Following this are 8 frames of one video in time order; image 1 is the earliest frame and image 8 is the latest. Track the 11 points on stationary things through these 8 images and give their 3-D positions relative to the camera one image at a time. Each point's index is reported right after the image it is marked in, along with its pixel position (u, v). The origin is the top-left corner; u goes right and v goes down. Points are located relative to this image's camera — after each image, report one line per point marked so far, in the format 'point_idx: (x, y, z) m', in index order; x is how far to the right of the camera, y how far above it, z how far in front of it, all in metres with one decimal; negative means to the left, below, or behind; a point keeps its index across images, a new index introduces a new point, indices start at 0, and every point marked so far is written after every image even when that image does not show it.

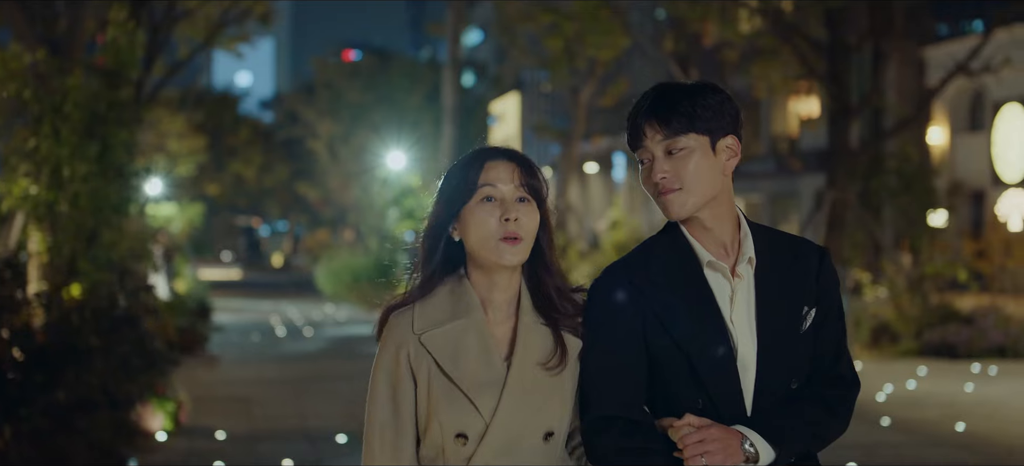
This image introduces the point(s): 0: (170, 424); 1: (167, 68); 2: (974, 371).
0: (-2.6, -1.4, +11.1) m
1: (-4.3, +2.1, +18.4) m
2: (+4.6, -1.4, +14.7) m
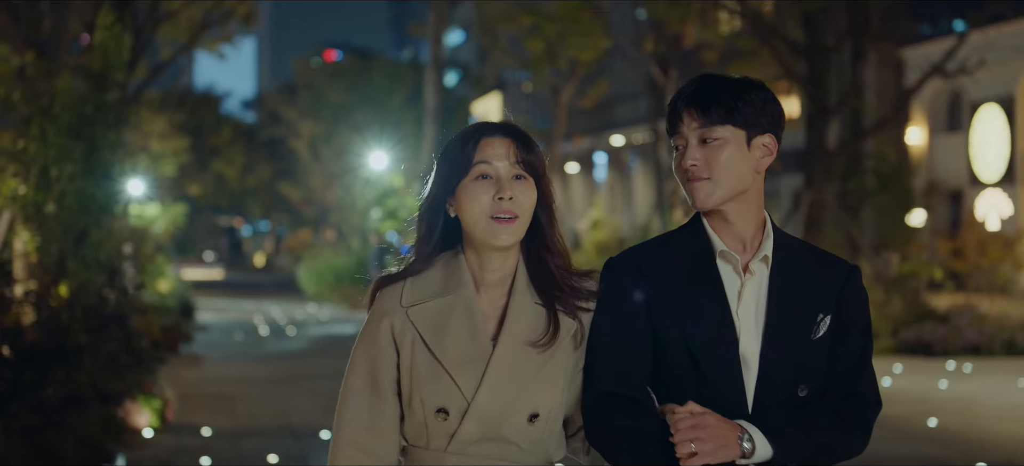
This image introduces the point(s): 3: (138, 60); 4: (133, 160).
0: (-2.7, -1.4, +11.2) m
1: (-4.5, +2.1, +18.5) m
2: (+4.5, -1.4, +14.9) m
3: (-4.3, +2.1, +17.1) m
4: (-4.6, +0.9, +17.6) m
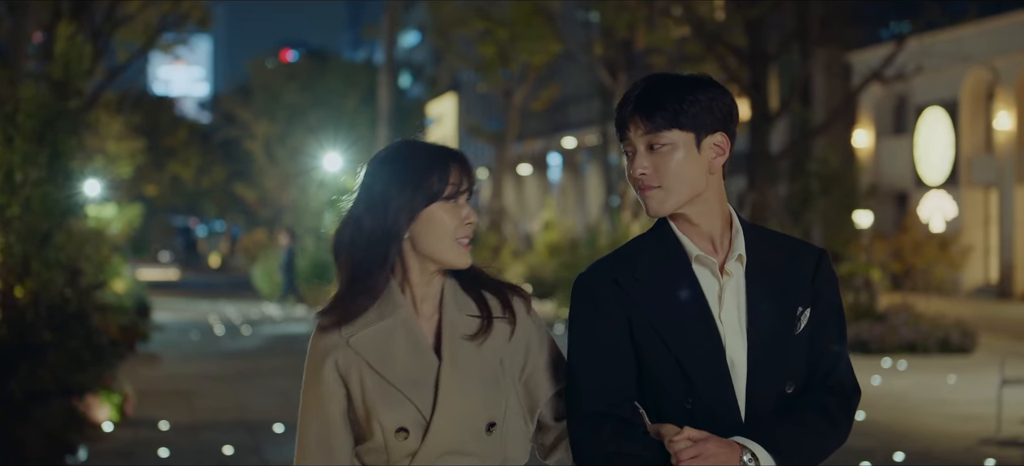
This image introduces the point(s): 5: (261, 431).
0: (-3.1, -1.4, +11.5) m
1: (-5.1, +2.1, +18.8) m
2: (+3.9, -1.4, +15.4) m
3: (-4.9, +2.1, +17.4) m
4: (-5.2, +0.9, +17.9) m
5: (-2.0, -1.5, +11.3) m
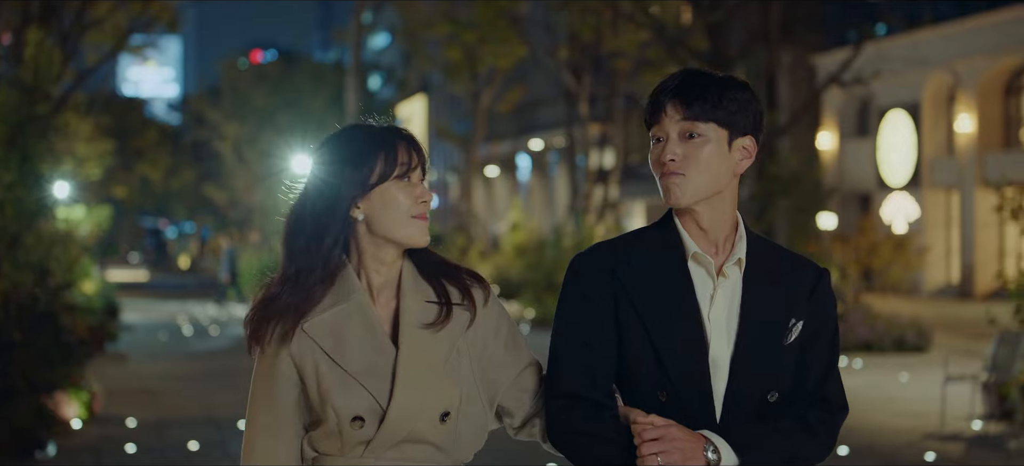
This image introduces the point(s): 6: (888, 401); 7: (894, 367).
0: (-3.4, -1.4, +11.7) m
1: (-5.6, +2.1, +18.9) m
2: (+3.6, -1.4, +15.8) m
3: (-5.3, +2.0, +17.6) m
4: (-5.6, +0.9, +18.1) m
5: (-2.3, -1.5, +11.6) m
6: (+3.1, -1.4, +12.2) m
7: (+4.0, -1.4, +15.5) m
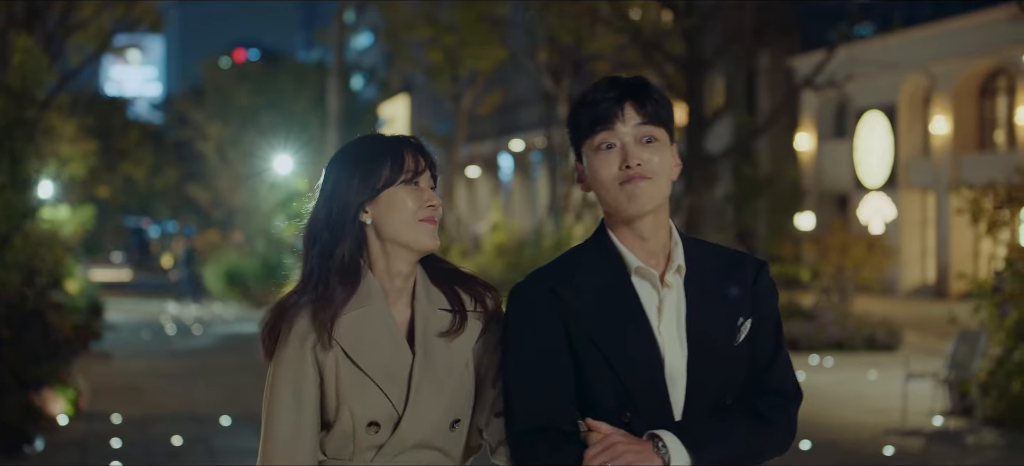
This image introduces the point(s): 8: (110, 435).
0: (-3.6, -1.4, +12.0) m
1: (-5.9, +2.1, +19.2) m
2: (+3.3, -1.4, +16.1) m
3: (-5.6, +2.0, +17.8) m
4: (-5.9, +0.9, +18.3) m
5: (-2.4, -1.5, +11.8) m
6: (+2.9, -1.4, +12.5) m
7: (+3.8, -1.4, +15.8) m
8: (-3.1, -1.6, +11.3) m
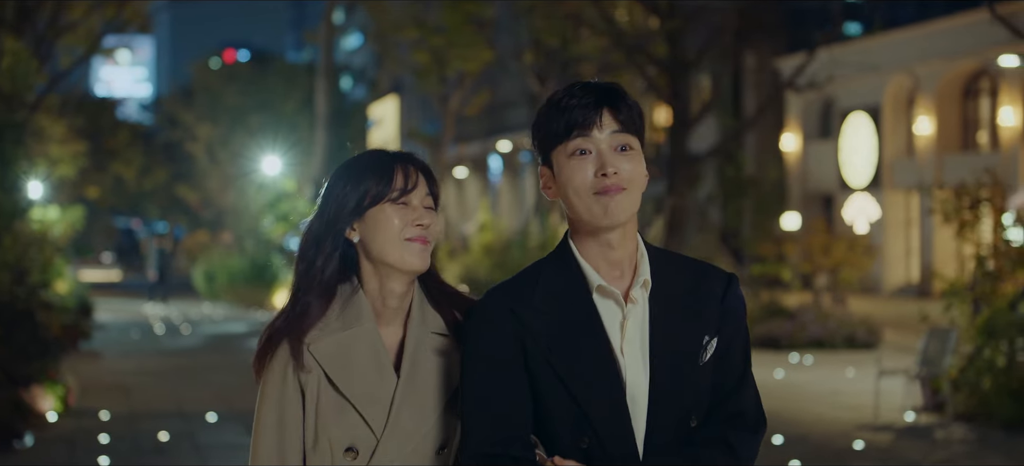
0: (-3.8, -1.4, +12.2) m
1: (-6.1, +2.1, +19.4) m
2: (+3.1, -1.4, +16.4) m
3: (-5.8, +2.0, +18.0) m
4: (-6.0, +0.9, +18.5) m
5: (-2.6, -1.5, +12.0) m
6: (+2.8, -1.4, +12.7) m
7: (+3.6, -1.4, +16.1) m
8: (-3.2, -1.6, +11.5) m
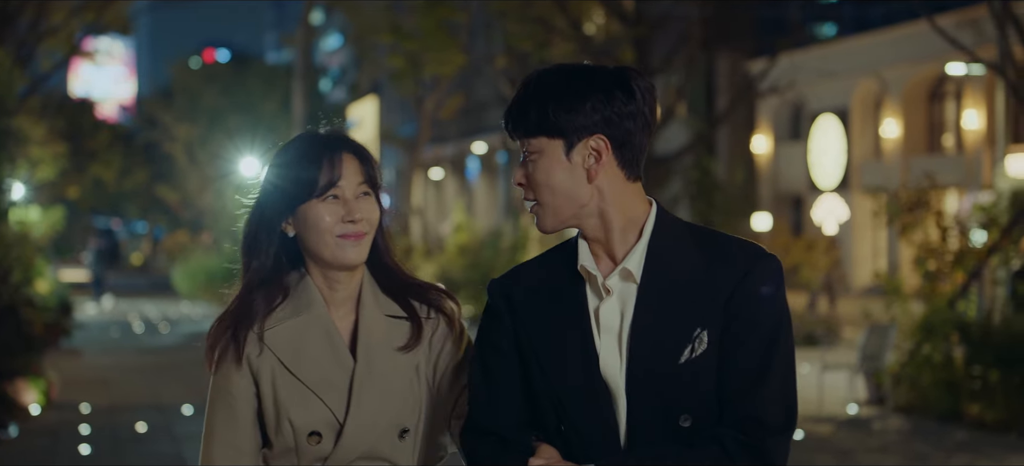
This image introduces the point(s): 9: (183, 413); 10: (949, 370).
0: (-4.1, -1.5, +12.7) m
1: (-6.5, +2.1, +19.8) m
2: (+2.8, -1.4, +16.9) m
3: (-6.2, +2.0, +18.5) m
4: (-6.4, +0.9, +19.0) m
5: (-2.9, -1.5, +12.5) m
6: (+2.5, -1.4, +13.3) m
7: (+3.3, -1.5, +16.6) m
8: (-3.5, -1.6, +12.0) m
9: (-2.8, -1.6, +12.6) m
10: (+3.7, -1.2, +12.4) m
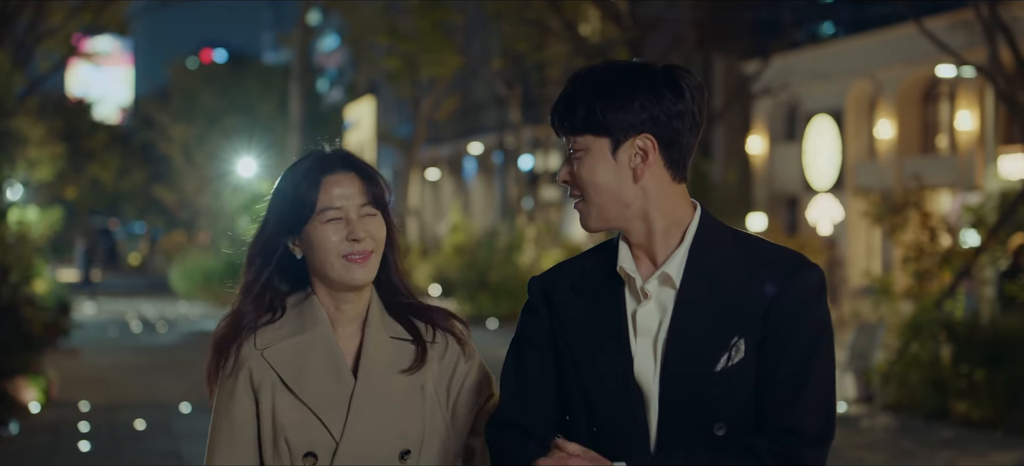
0: (-4.1, -1.5, +12.8) m
1: (-6.5, +2.1, +19.9) m
2: (+2.7, -1.4, +17.1) m
3: (-6.2, +2.0, +18.6) m
4: (-6.5, +0.9, +19.1) m
5: (-3.0, -1.5, +12.7) m
6: (+2.4, -1.4, +13.4) m
7: (+3.2, -1.5, +16.8) m
8: (-3.6, -1.6, +12.1) m
9: (-2.9, -1.6, +12.8) m
10: (+3.7, -1.2, +12.6) m
